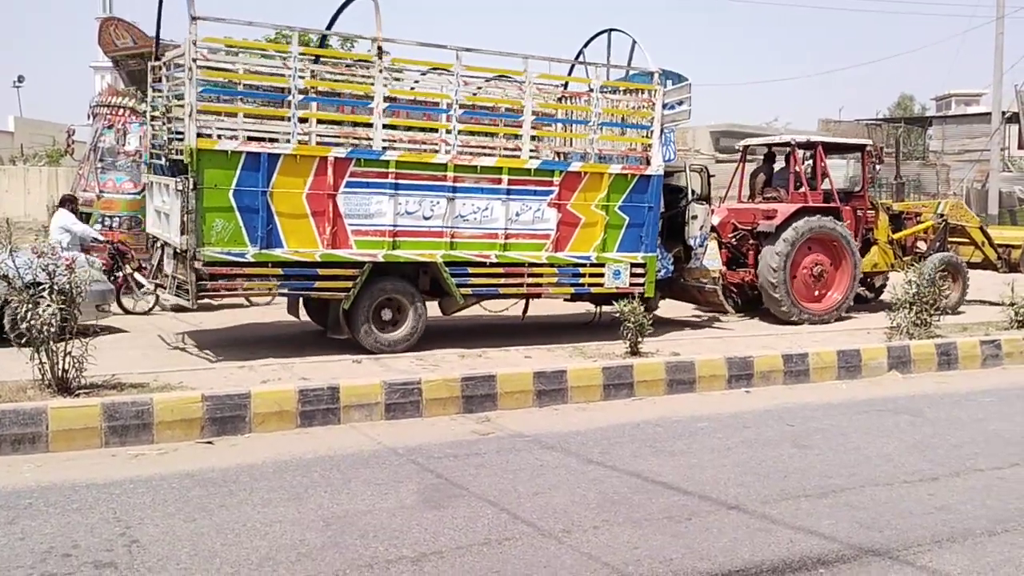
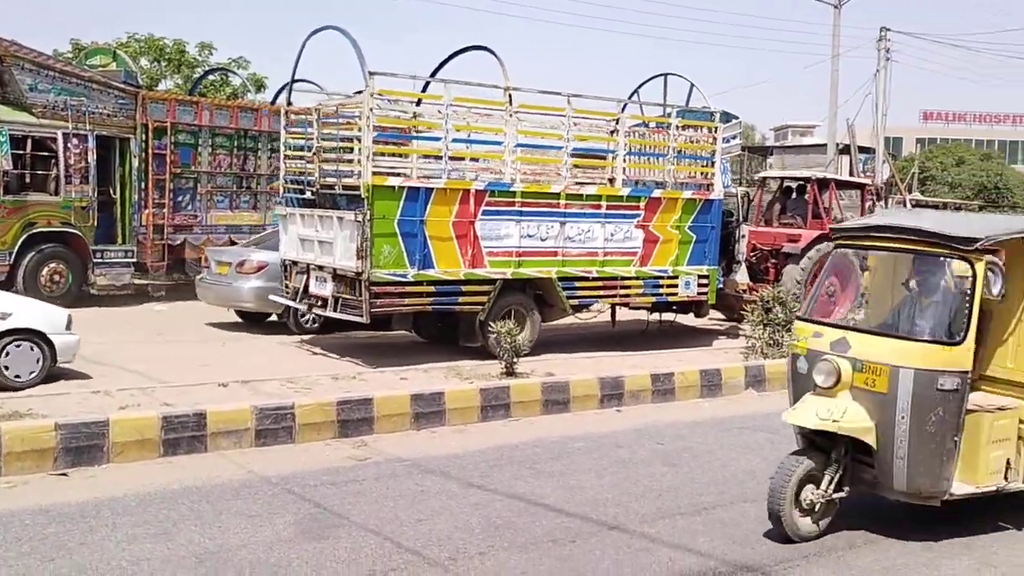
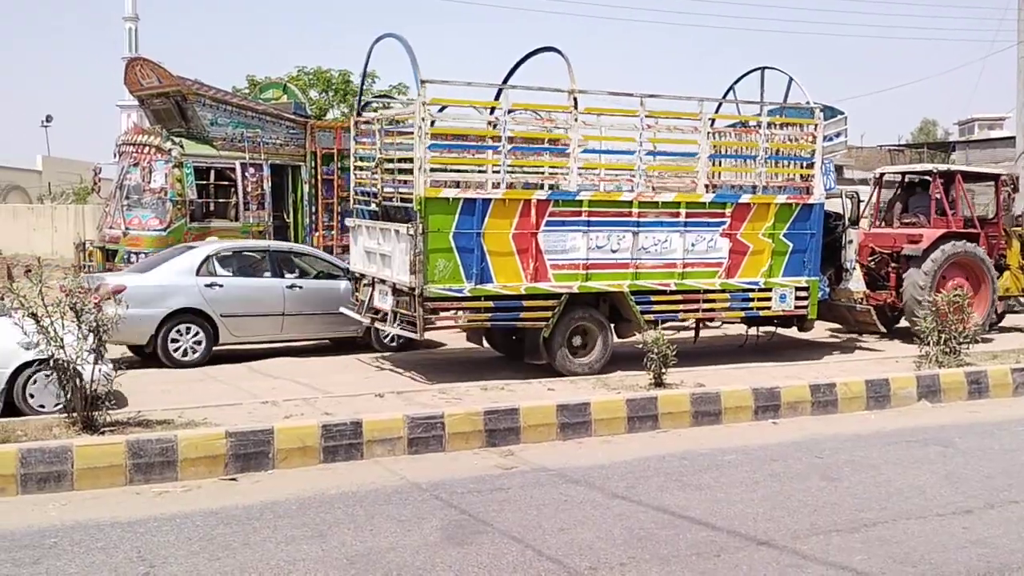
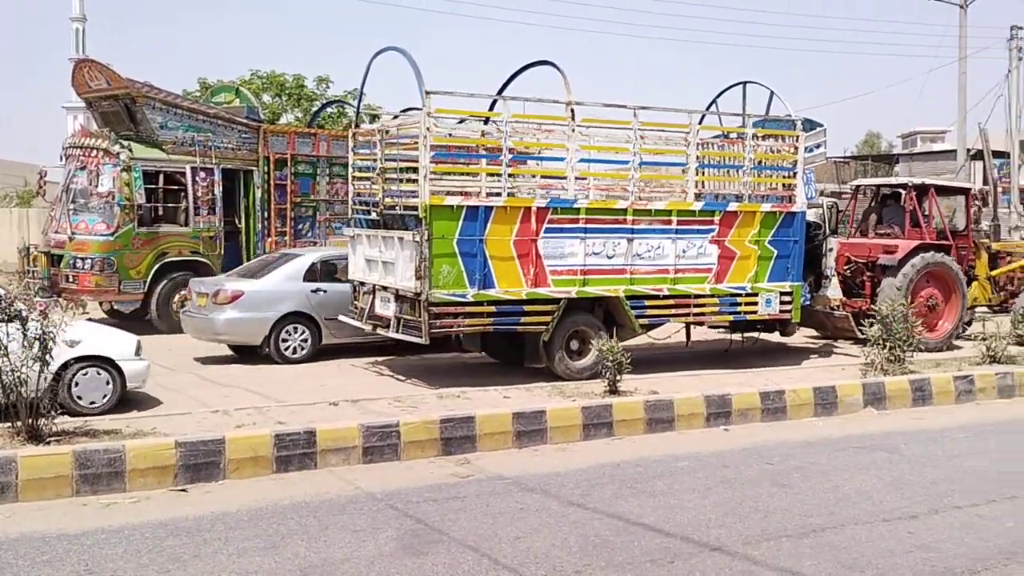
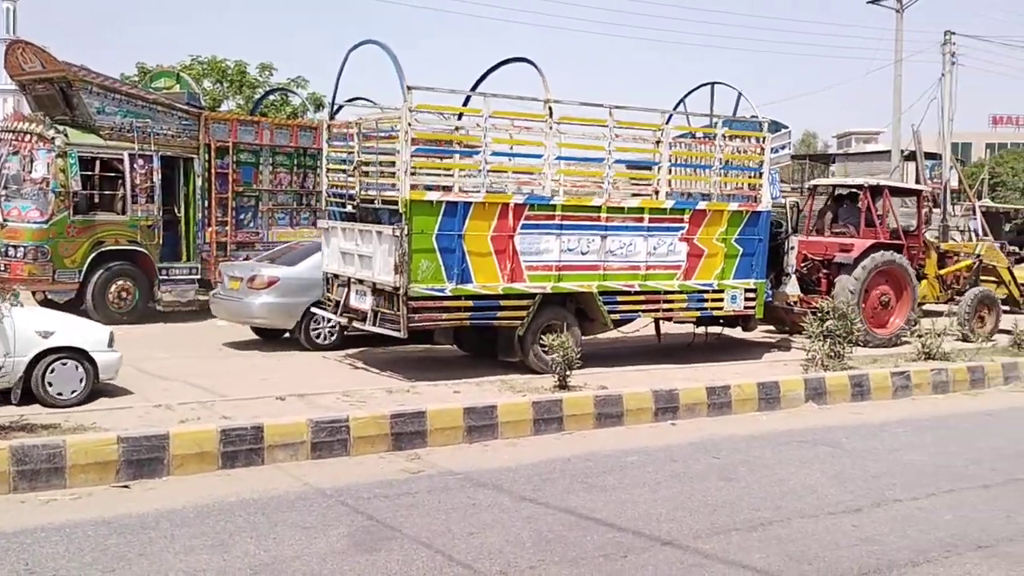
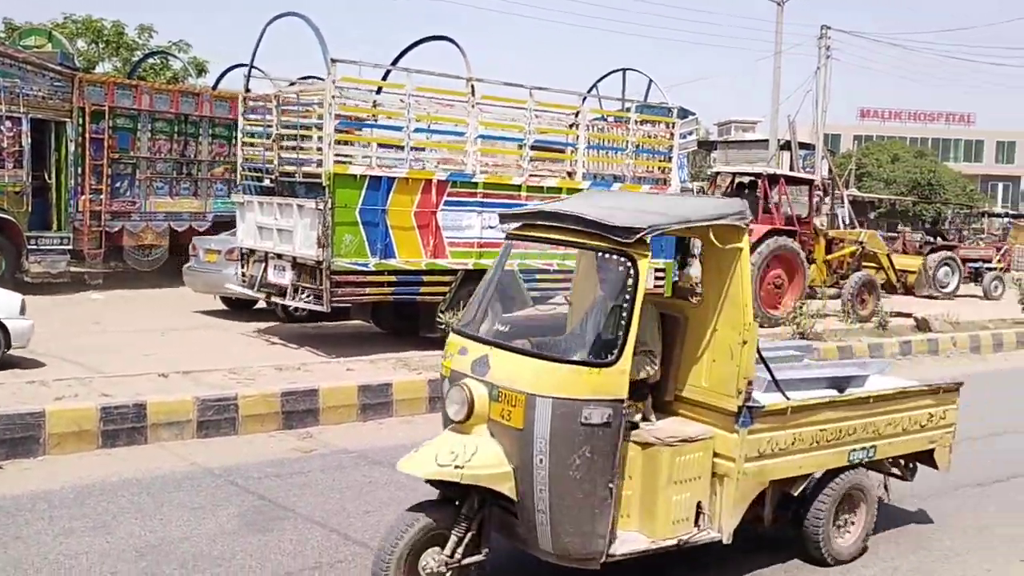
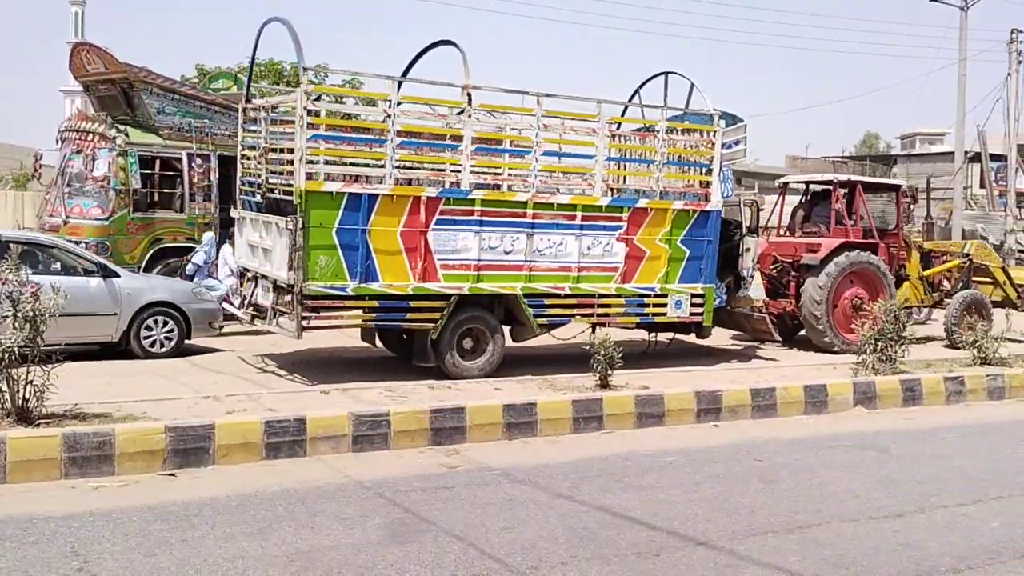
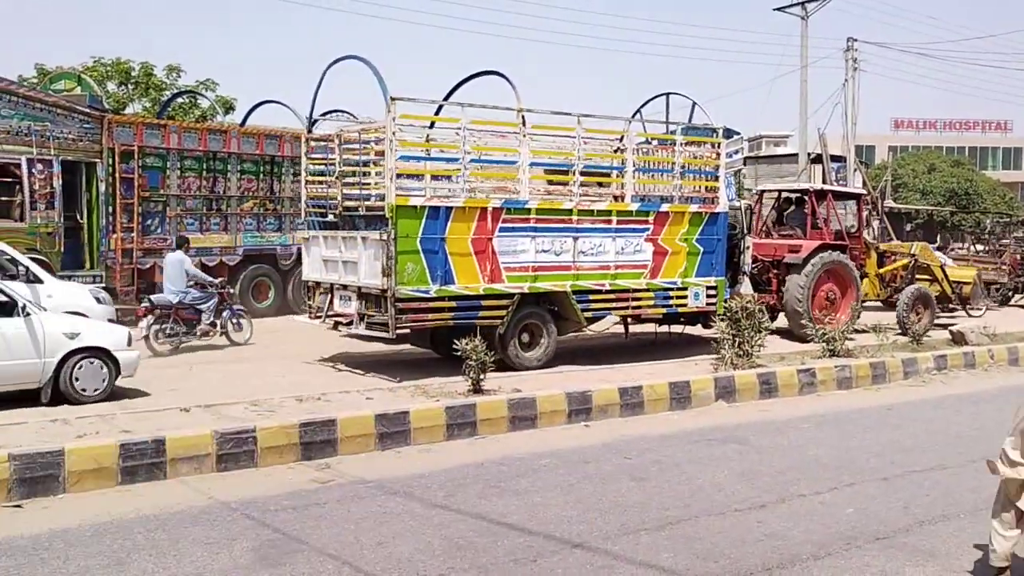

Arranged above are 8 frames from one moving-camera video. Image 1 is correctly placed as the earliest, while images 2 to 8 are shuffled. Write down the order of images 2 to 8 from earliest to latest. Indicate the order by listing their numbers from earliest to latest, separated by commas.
7, 3, 4, 5, 2, 6, 8
